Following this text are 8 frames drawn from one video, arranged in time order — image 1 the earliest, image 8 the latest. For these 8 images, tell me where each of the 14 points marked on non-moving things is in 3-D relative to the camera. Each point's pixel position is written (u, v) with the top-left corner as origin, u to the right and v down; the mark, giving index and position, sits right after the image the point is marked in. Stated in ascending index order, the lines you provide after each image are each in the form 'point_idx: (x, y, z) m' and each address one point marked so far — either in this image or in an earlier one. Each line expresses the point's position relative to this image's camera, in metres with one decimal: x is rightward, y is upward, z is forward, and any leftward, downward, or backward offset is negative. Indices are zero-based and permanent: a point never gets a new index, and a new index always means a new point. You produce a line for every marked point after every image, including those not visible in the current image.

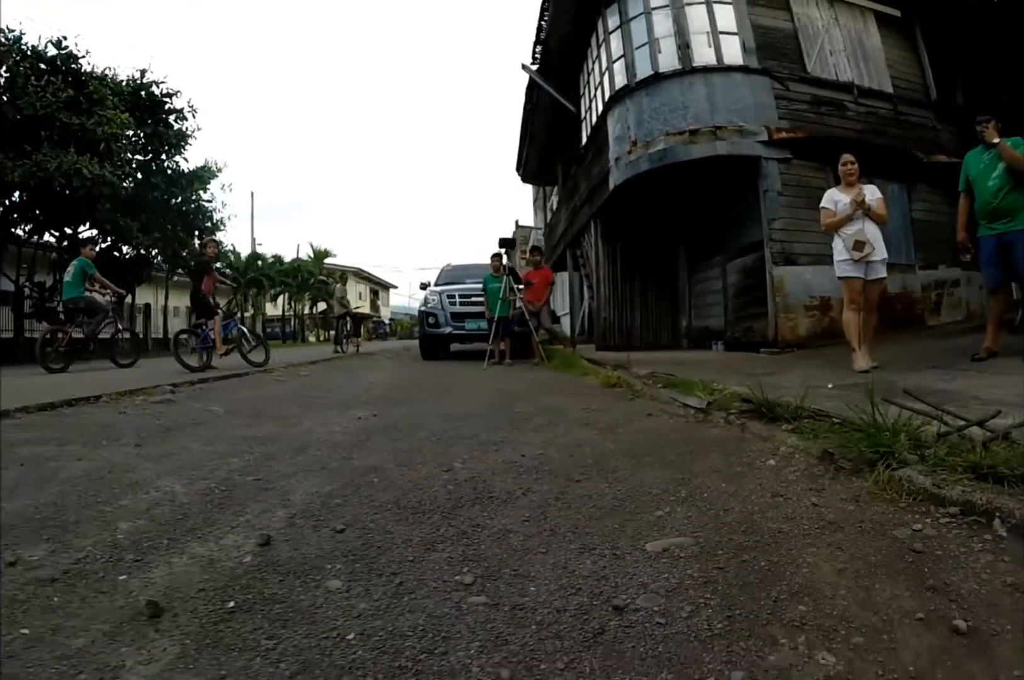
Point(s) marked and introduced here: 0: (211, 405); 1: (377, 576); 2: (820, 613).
0: (-3.2, -0.7, +6.2) m
1: (-0.3, -0.6, +1.6) m
2: (+0.7, -0.6, +1.4) m
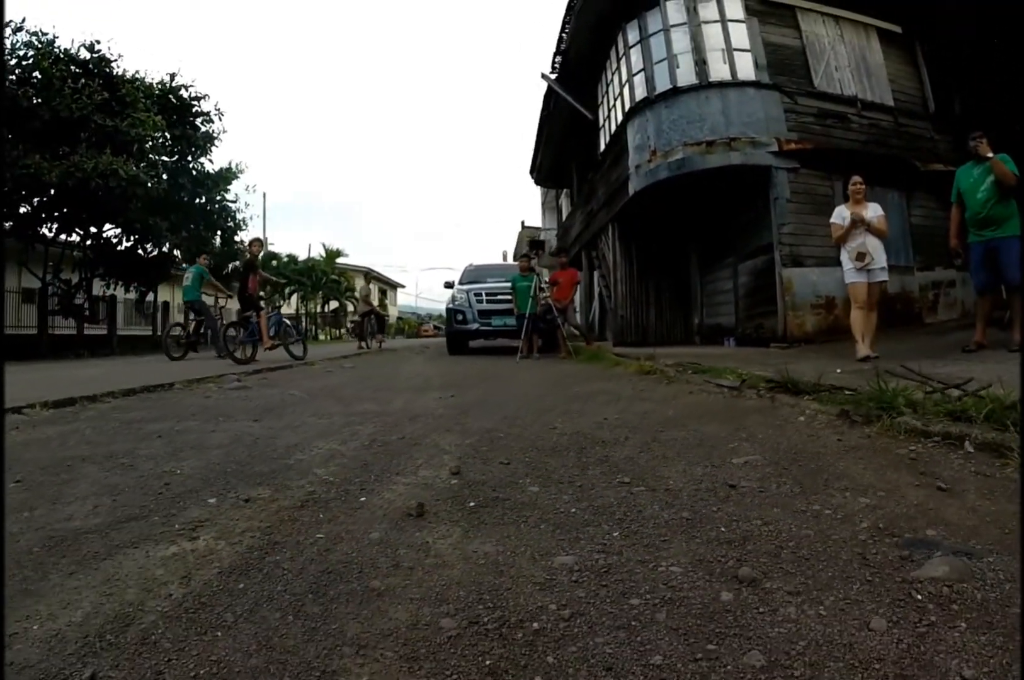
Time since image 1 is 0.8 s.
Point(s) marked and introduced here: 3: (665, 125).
0: (-2.7, -0.6, +7.0) m
1: (+0.2, -0.5, +2.4) m
2: (+1.2, -0.5, +2.2) m
3: (+2.7, +3.9, +11.3) m
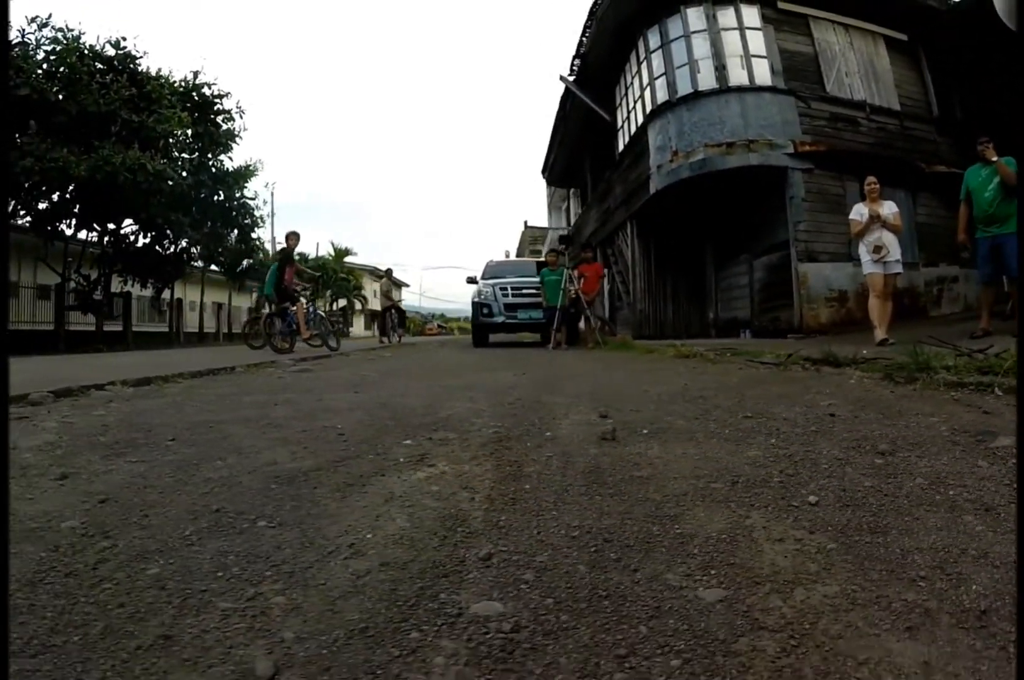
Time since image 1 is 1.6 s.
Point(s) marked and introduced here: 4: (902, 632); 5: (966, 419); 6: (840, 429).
0: (-2.0, -0.4, +7.6) m
1: (+0.9, -0.3, +3.0) m
2: (+1.9, -0.4, +2.9) m
3: (+3.3, +4.0, +12.0) m
4: (+0.7, -0.5, +1.0) m
5: (+2.0, -0.3, +2.7) m
6: (+1.3, -0.4, +2.5) m
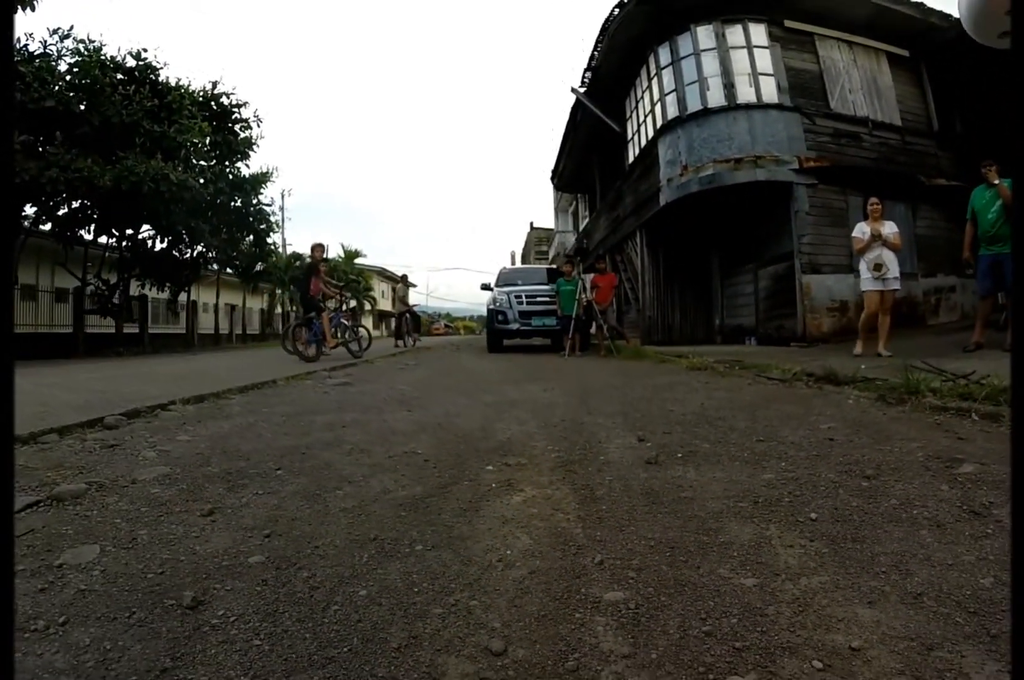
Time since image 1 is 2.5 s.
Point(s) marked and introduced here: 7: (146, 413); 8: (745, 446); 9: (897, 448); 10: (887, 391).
0: (-1.7, -0.6, +8.2) m
1: (+1.1, -0.5, +3.6) m
2: (+2.1, -0.6, +3.4) m
3: (+3.7, +3.9, +12.5) m
4: (+0.9, -0.7, +1.6) m
5: (+2.2, -0.5, +3.2) m
6: (+1.6, -0.6, +3.1) m
7: (-3.2, -0.6, +5.4) m
8: (+1.2, -0.5, +3.2) m
9: (+2.0, -0.6, +3.2) m
10: (+3.2, -0.4, +5.3) m
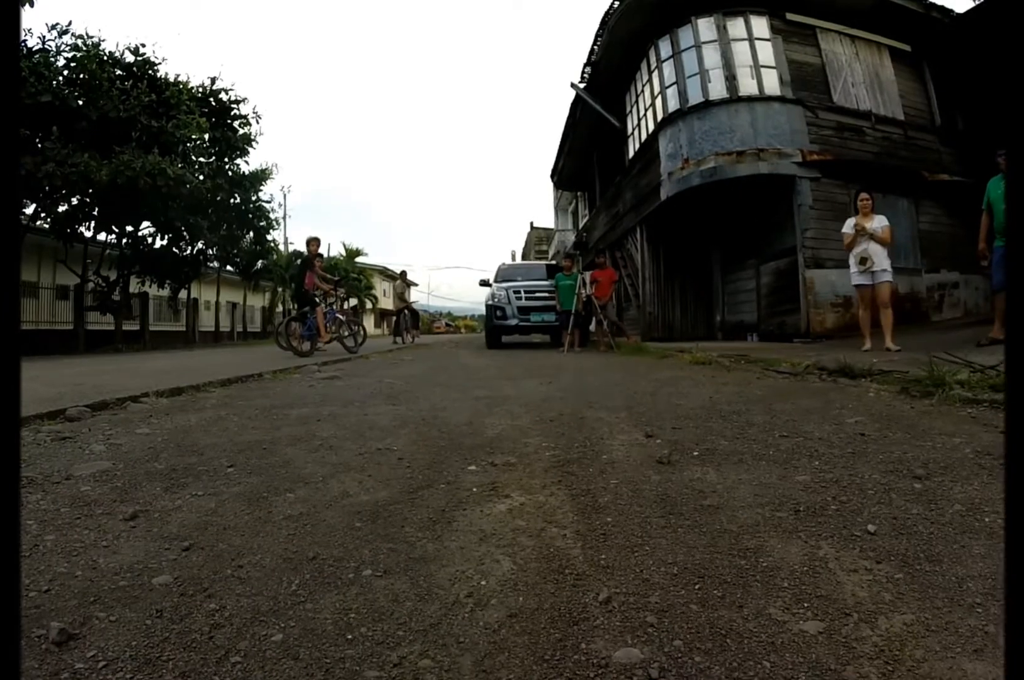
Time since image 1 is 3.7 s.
0: (-1.8, -0.5, +7.8) m
1: (+1.1, -0.5, +3.2) m
2: (+2.1, -0.5, +3.0) m
3: (+3.6, +4.0, +12.1) m
4: (+0.9, -0.6, +1.2) m
5: (+2.2, -0.5, +2.9) m
6: (+1.6, -0.5, +2.7) m
7: (-3.2, -0.5, +5.0) m
8: (+1.2, -0.5, +2.8) m
9: (+2.0, -0.5, +2.8) m
10: (+3.1, -0.3, +4.9) m
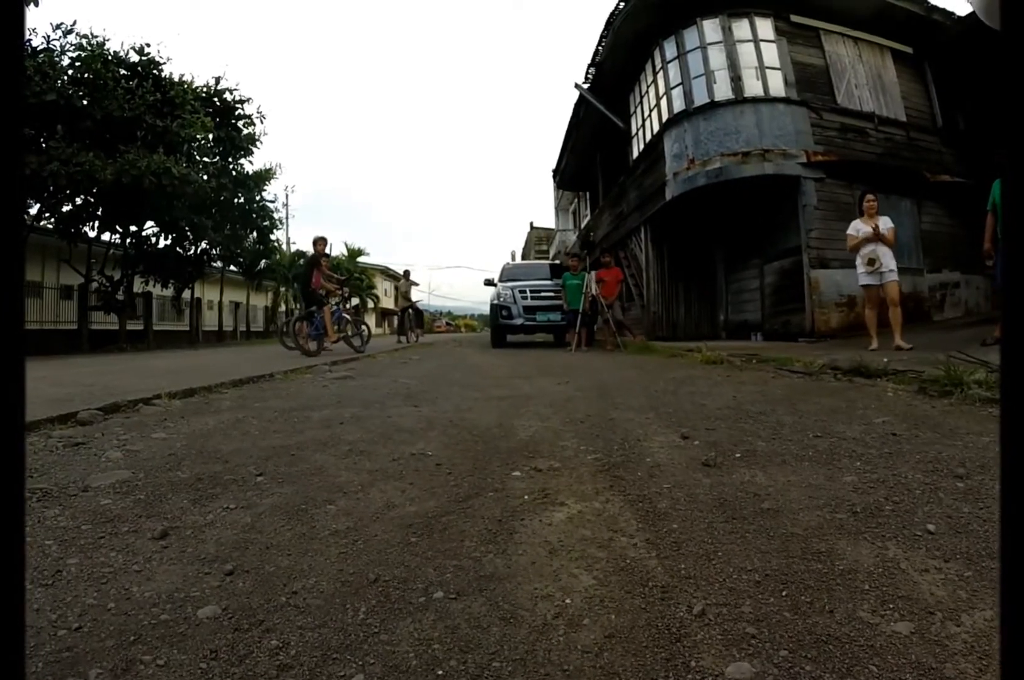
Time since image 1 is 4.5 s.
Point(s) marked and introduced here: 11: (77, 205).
0: (-1.6, -0.5, +7.8) m
1: (+1.3, -0.5, +3.2) m
2: (+2.3, -0.5, +3.1) m
3: (+3.8, +4.0, +12.2) m
4: (+1.1, -0.6, +1.2) m
5: (+2.4, -0.5, +2.9) m
6: (+1.7, -0.5, +2.7) m
7: (-3.0, -0.5, +5.0) m
8: (+1.3, -0.5, +2.8) m
9: (+2.1, -0.5, +2.9) m
10: (+3.3, -0.3, +4.9) m
11: (-10.0, +3.1, +14.5) m
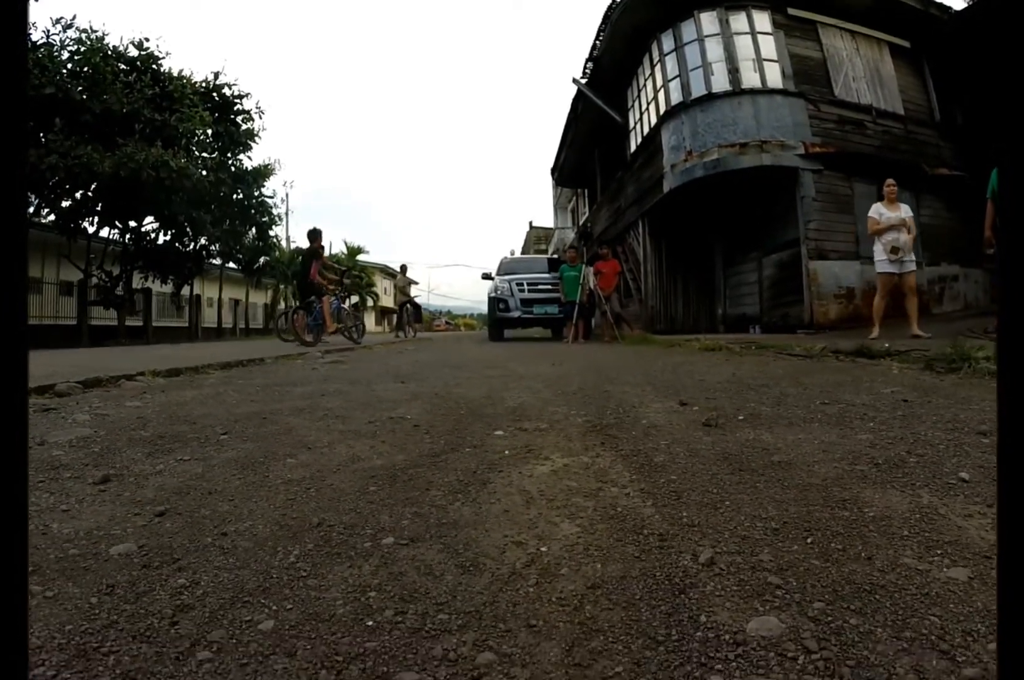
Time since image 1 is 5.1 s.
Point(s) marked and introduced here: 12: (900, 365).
0: (-1.7, -0.3, +7.6) m
1: (+1.2, -0.3, +3.0) m
2: (+2.2, -0.3, +2.9) m
3: (+3.7, +4.2, +12.0) m
4: (+1.0, -0.4, +1.1) m
5: (+2.3, -0.3, +2.7) m
6: (+1.7, -0.3, +2.5) m
7: (-3.1, -0.4, +4.8) m
8: (+1.3, -0.3, +2.7) m
9: (+2.1, -0.3, +2.7) m
10: (+3.2, -0.2, +4.7) m
11: (-10.1, +3.3, +14.3) m
12: (+3.2, -0.2, +5.2) m
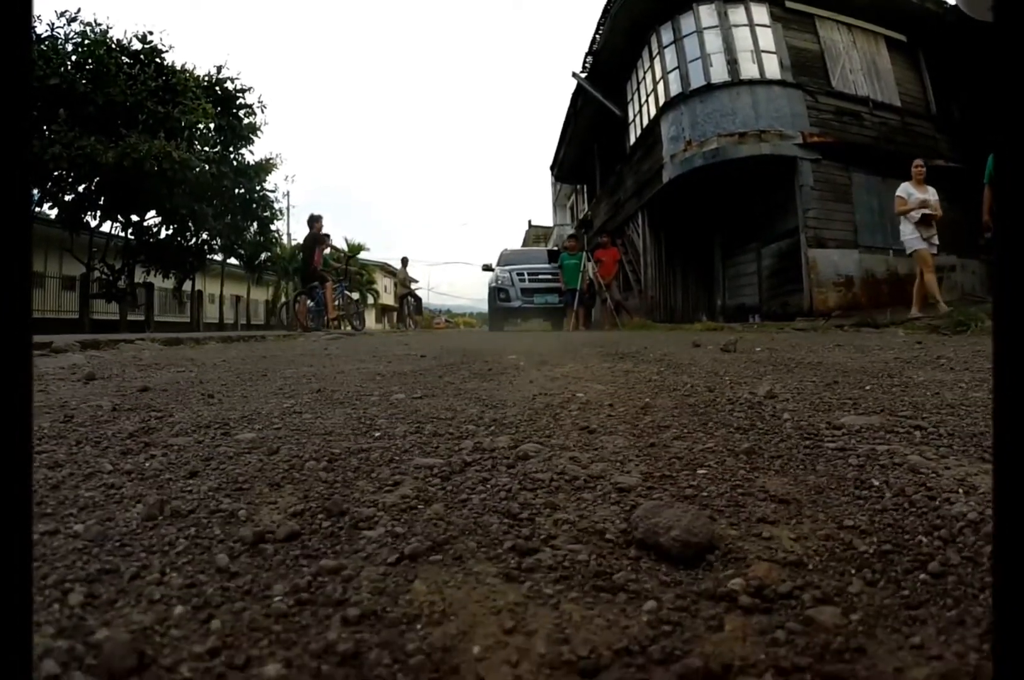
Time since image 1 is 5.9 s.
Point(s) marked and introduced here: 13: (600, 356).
0: (-1.6, 0.0, +7.6) m
1: (+1.3, 0.0, +2.9) m
2: (+2.3, 0.0, +2.8) m
3: (+3.7, +4.5, +11.9) m
4: (+1.1, -0.2, +1.0) m
5: (+2.4, 0.0, +2.6) m
6: (+1.7, 0.0, +2.5) m
7: (-3.1, -0.1, +4.7) m
8: (+1.3, 0.0, +2.6) m
9: (+2.1, 0.0, +2.6) m
10: (+3.3, +0.1, +4.7) m
11: (-10.2, +3.5, +14.2) m
12: (+3.3, +0.1, +5.1) m
13: (+0.7, 0.0, +3.8) m
